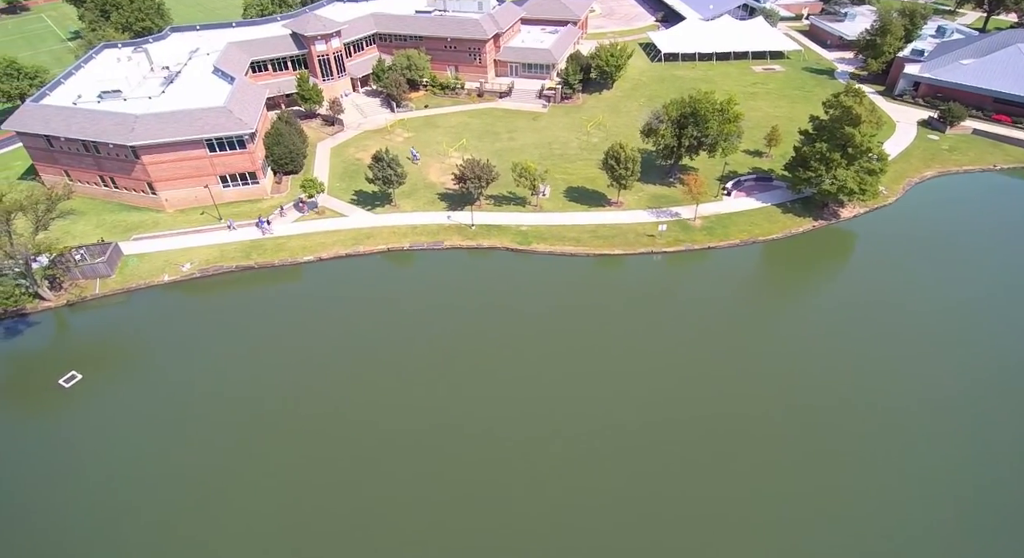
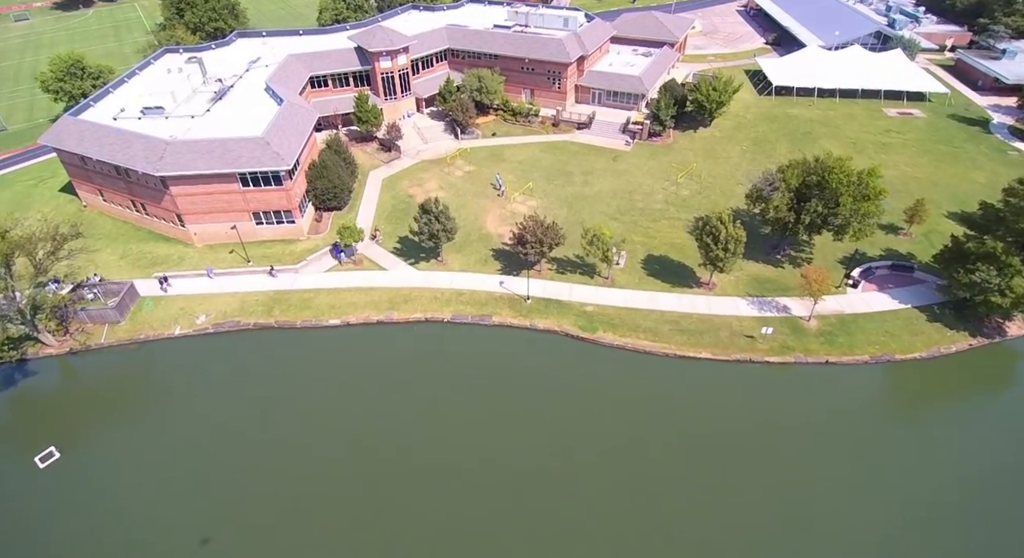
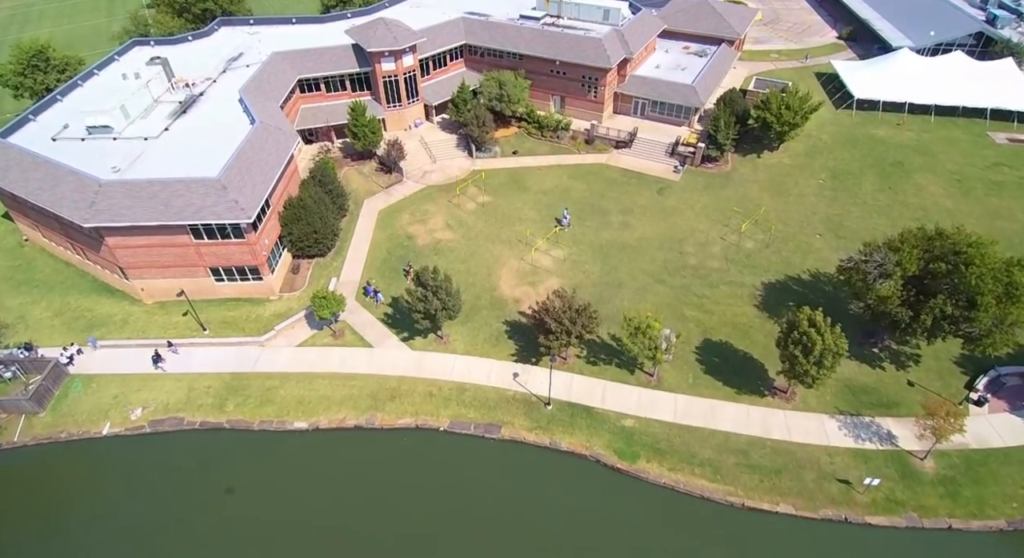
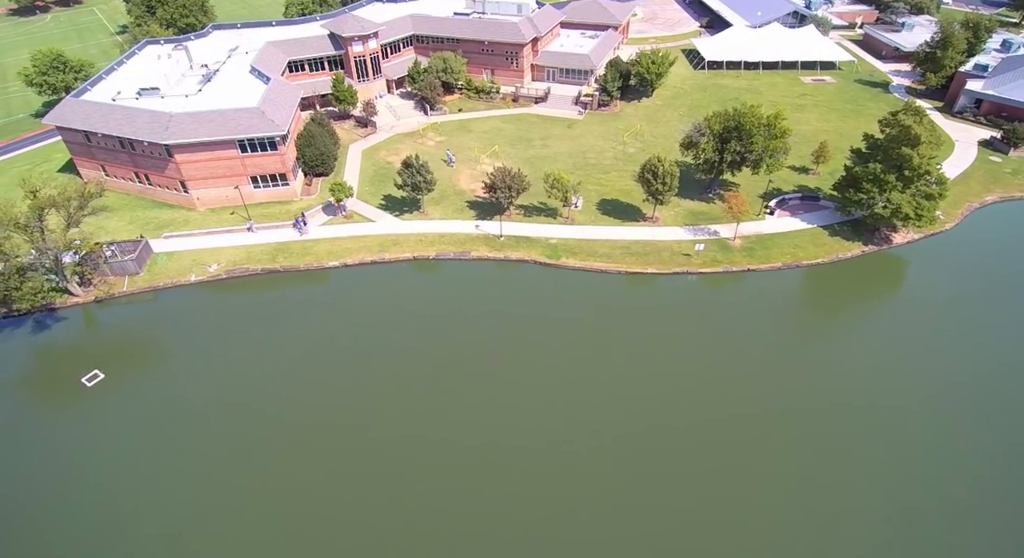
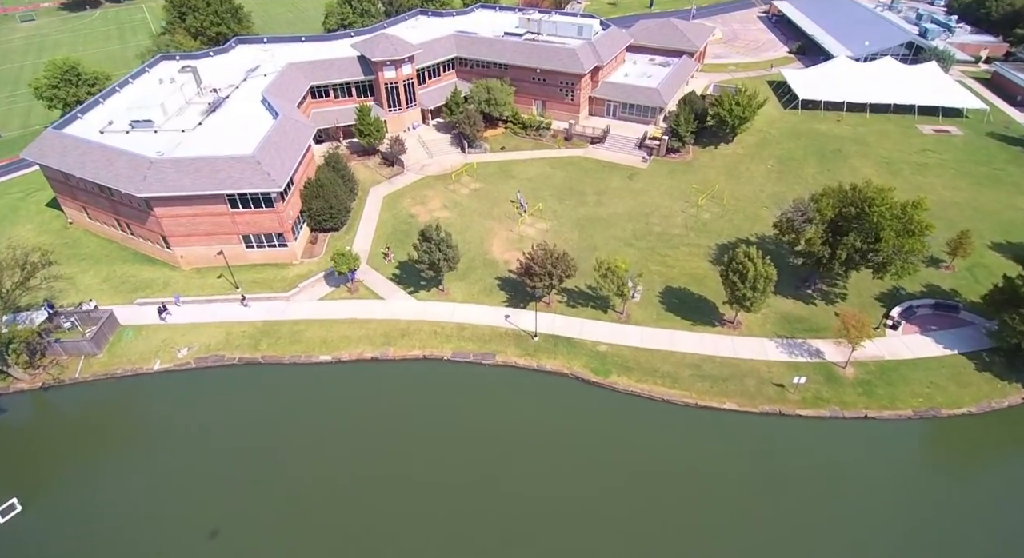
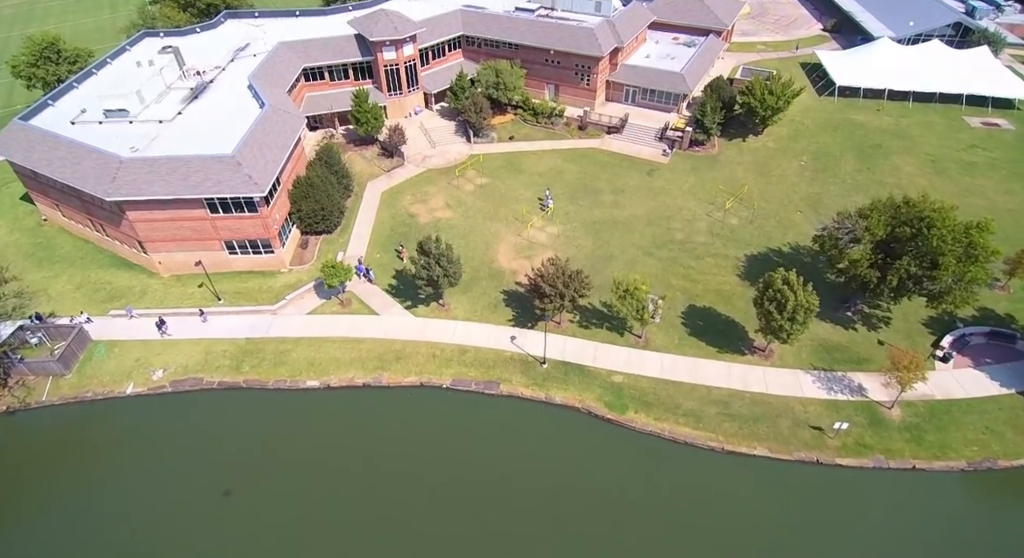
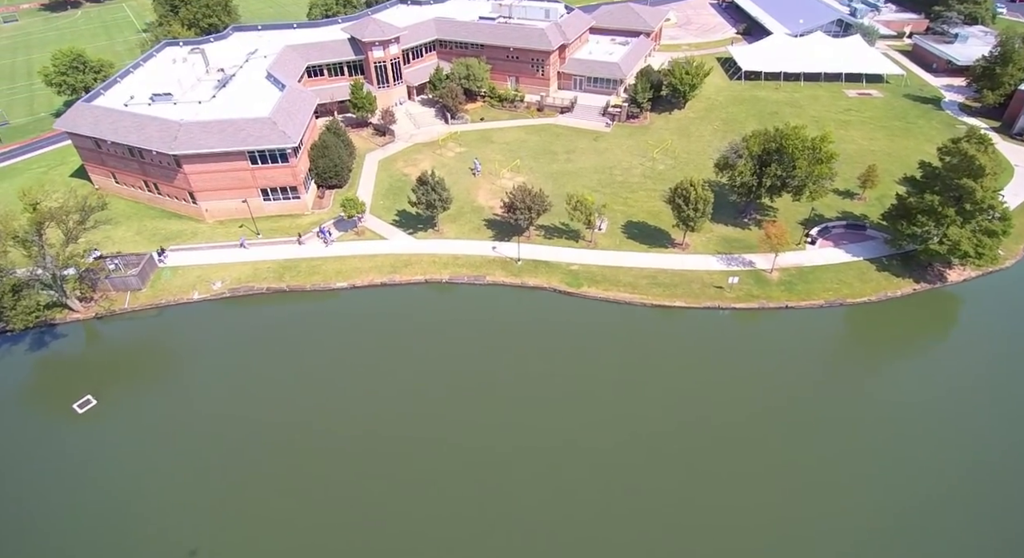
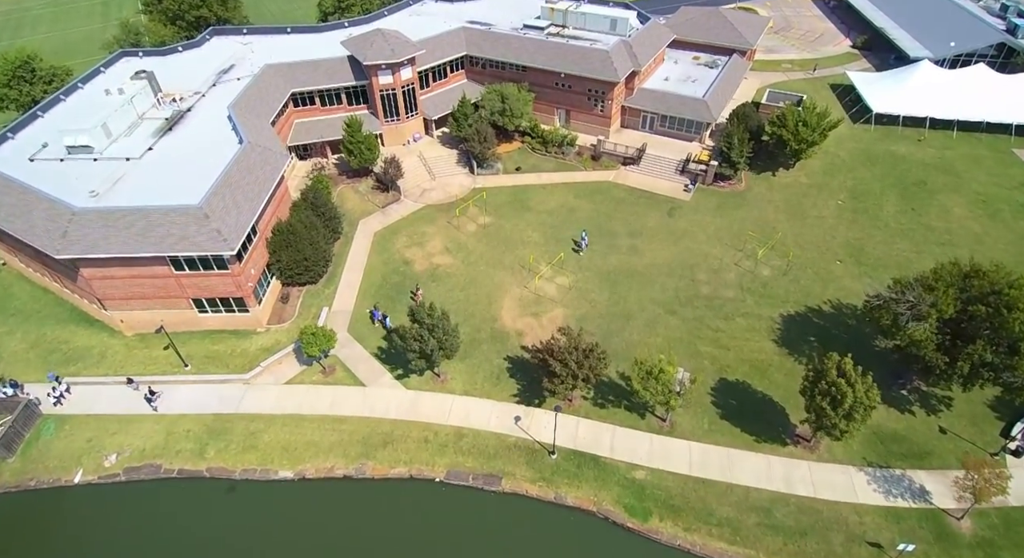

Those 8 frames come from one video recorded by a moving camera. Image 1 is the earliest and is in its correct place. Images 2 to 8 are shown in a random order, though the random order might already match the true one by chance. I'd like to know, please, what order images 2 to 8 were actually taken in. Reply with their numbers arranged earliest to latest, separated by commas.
4, 7, 2, 5, 6, 3, 8
